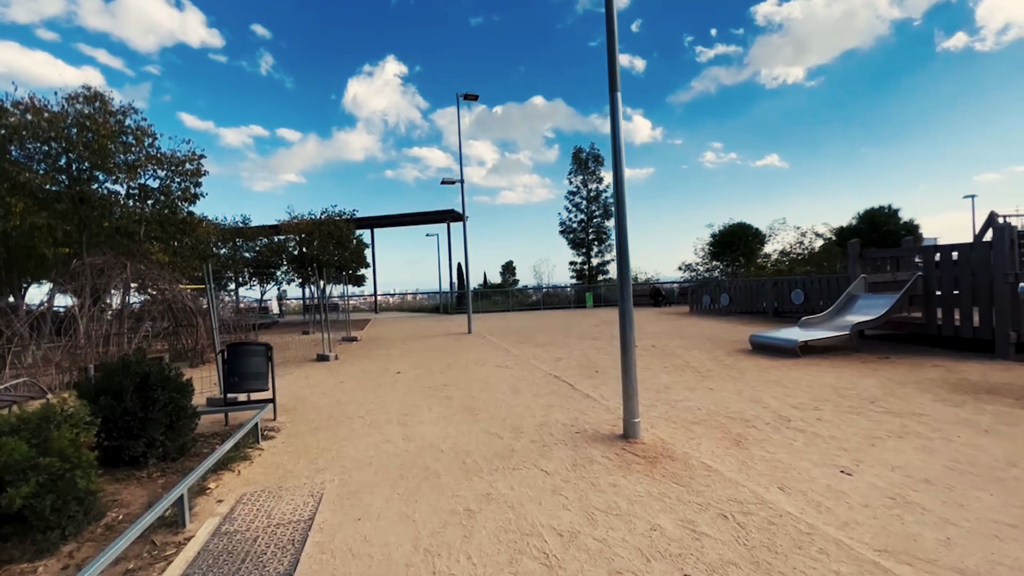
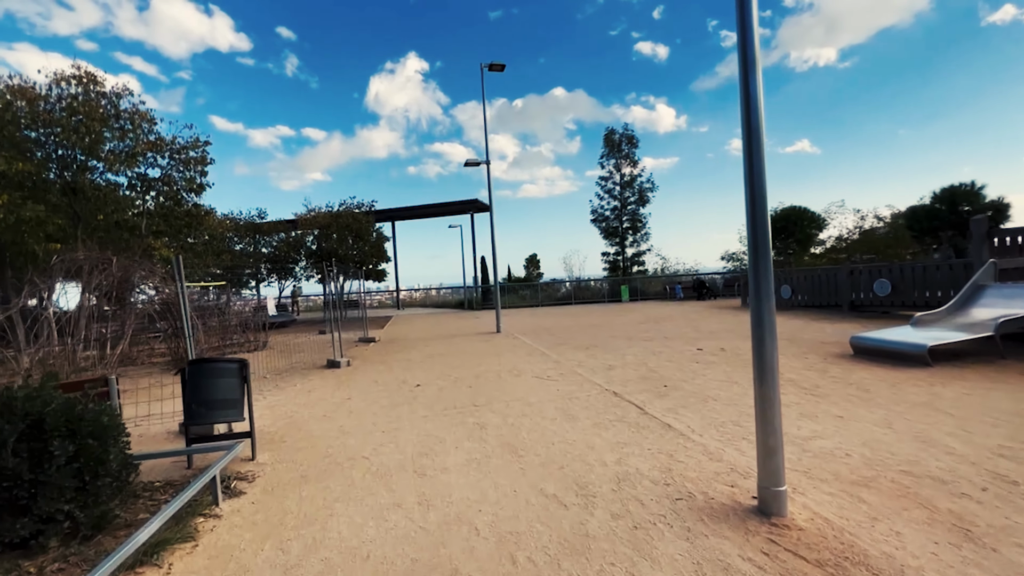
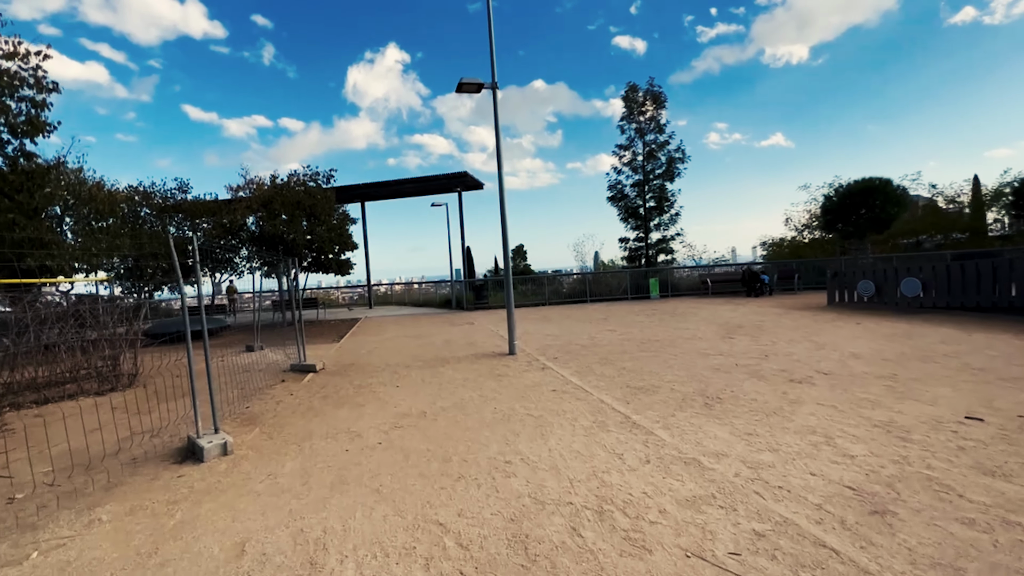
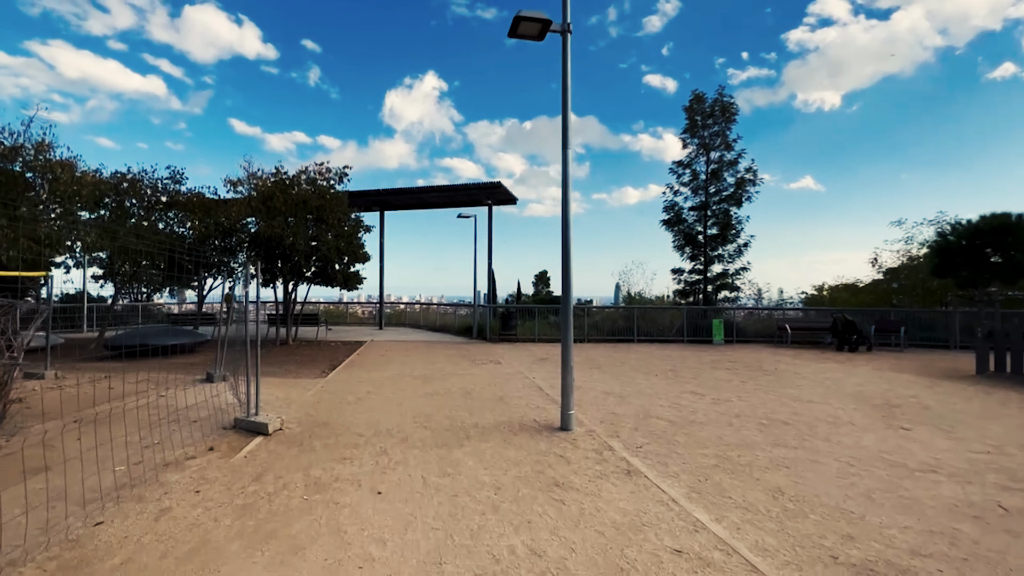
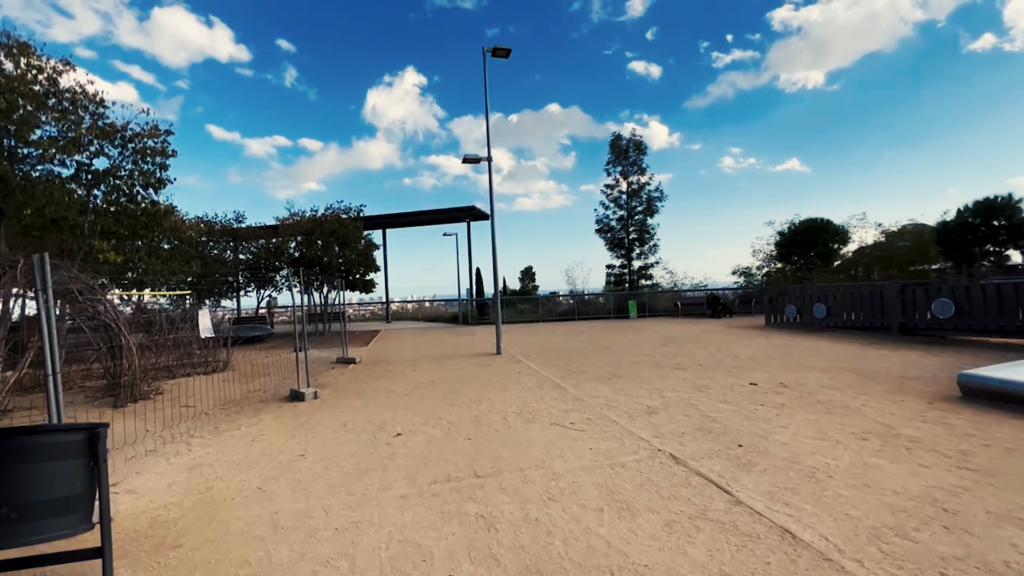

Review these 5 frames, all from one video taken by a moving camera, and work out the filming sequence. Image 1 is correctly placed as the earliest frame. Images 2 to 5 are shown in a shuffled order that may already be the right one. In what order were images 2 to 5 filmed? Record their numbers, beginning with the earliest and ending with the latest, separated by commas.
2, 5, 3, 4
